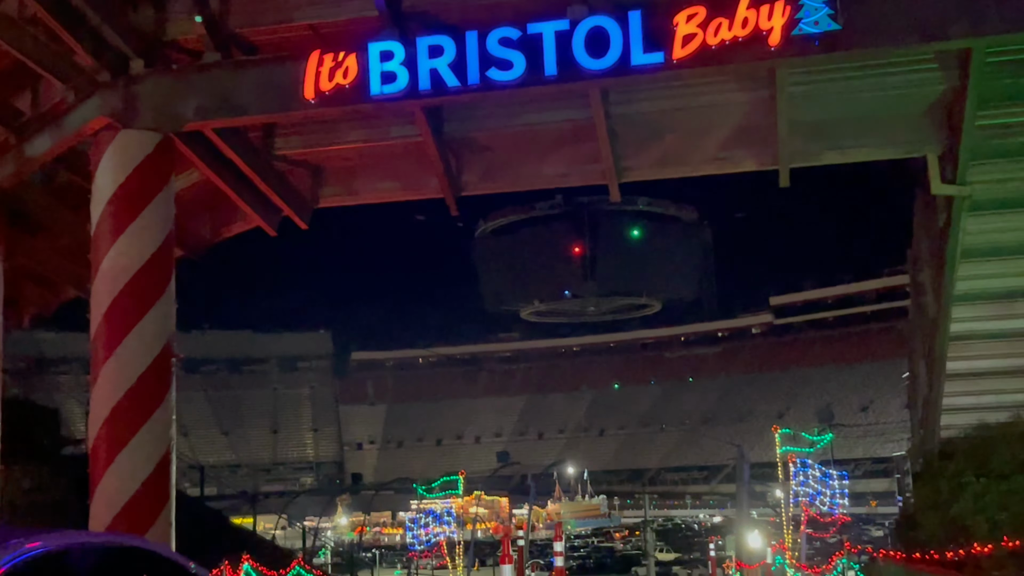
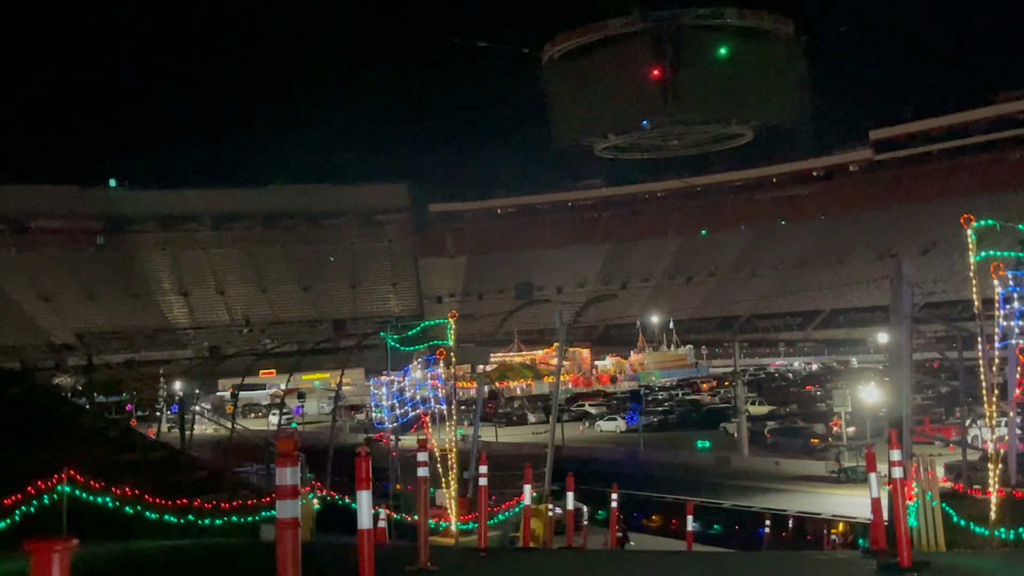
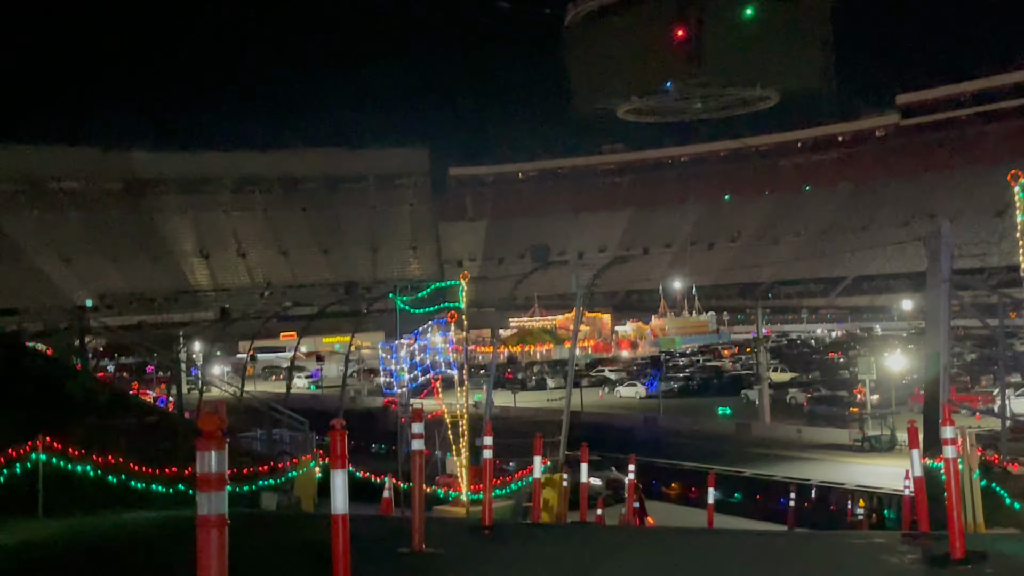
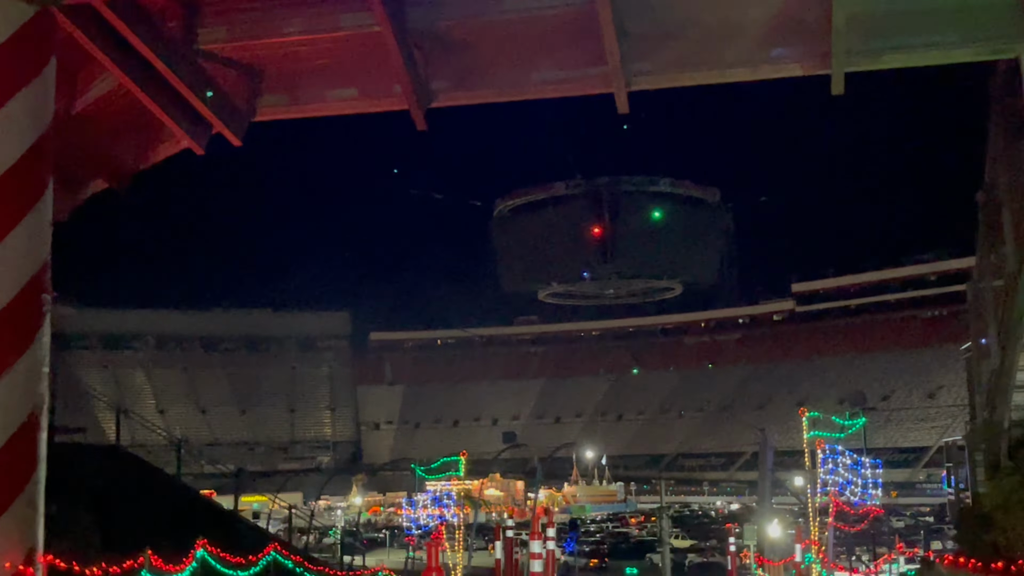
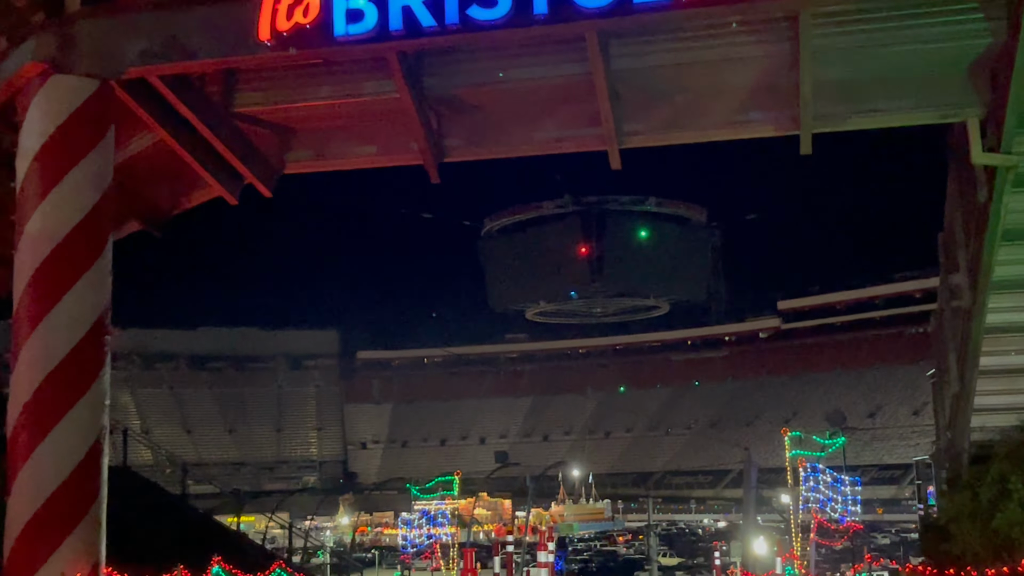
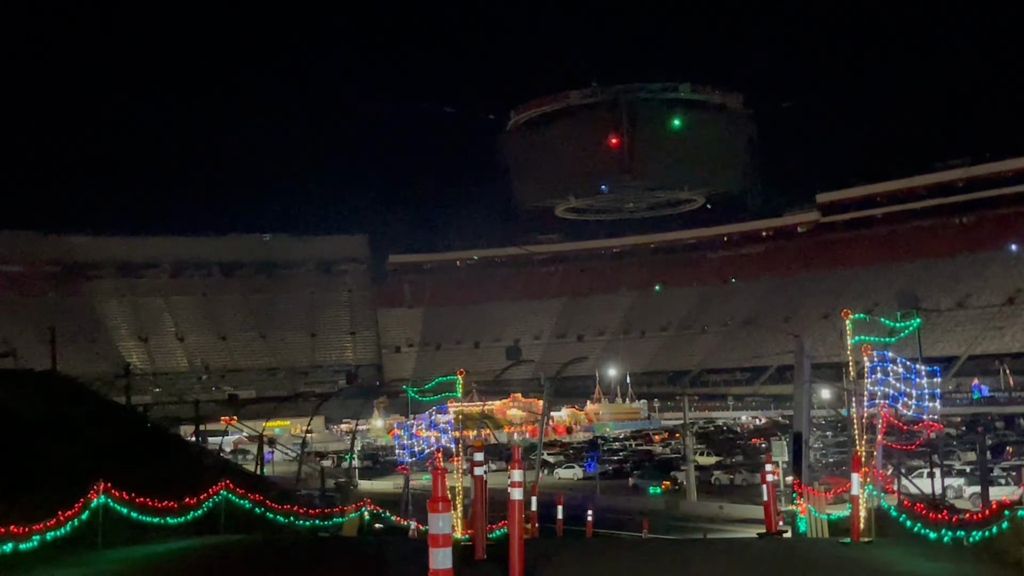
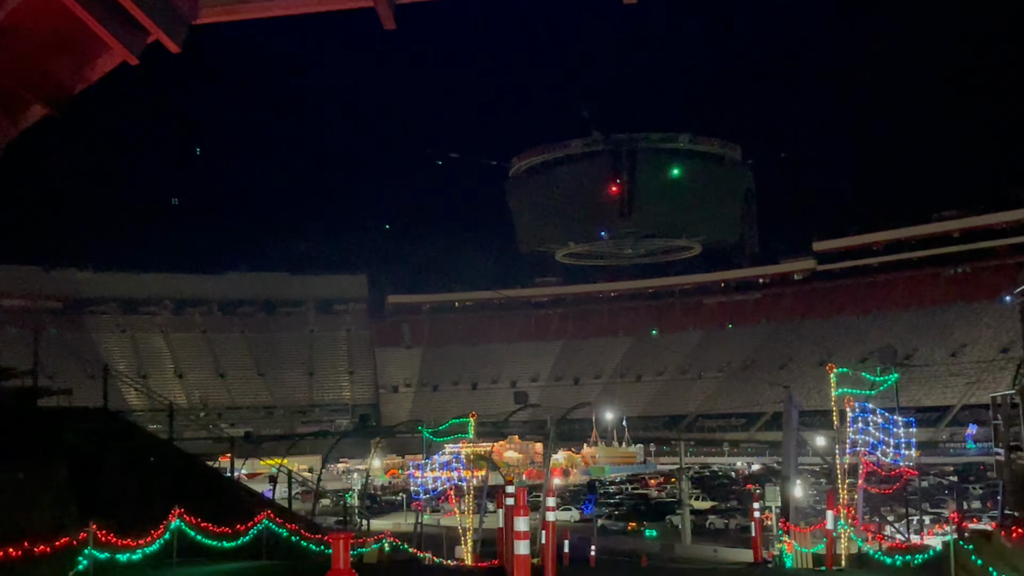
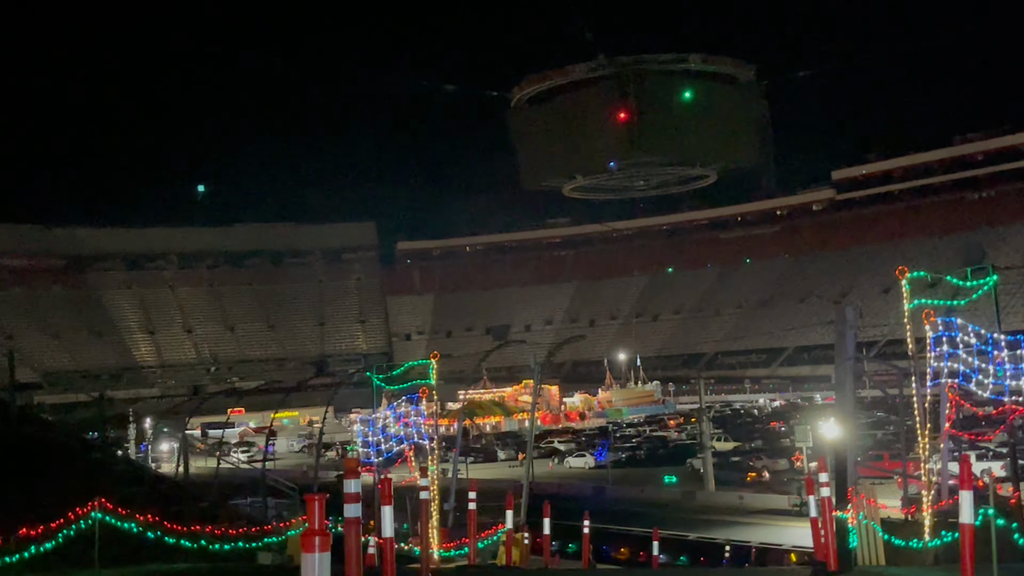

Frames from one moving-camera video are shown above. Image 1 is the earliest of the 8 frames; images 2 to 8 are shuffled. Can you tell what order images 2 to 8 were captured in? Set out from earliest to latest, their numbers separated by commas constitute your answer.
5, 4, 7, 6, 8, 2, 3
